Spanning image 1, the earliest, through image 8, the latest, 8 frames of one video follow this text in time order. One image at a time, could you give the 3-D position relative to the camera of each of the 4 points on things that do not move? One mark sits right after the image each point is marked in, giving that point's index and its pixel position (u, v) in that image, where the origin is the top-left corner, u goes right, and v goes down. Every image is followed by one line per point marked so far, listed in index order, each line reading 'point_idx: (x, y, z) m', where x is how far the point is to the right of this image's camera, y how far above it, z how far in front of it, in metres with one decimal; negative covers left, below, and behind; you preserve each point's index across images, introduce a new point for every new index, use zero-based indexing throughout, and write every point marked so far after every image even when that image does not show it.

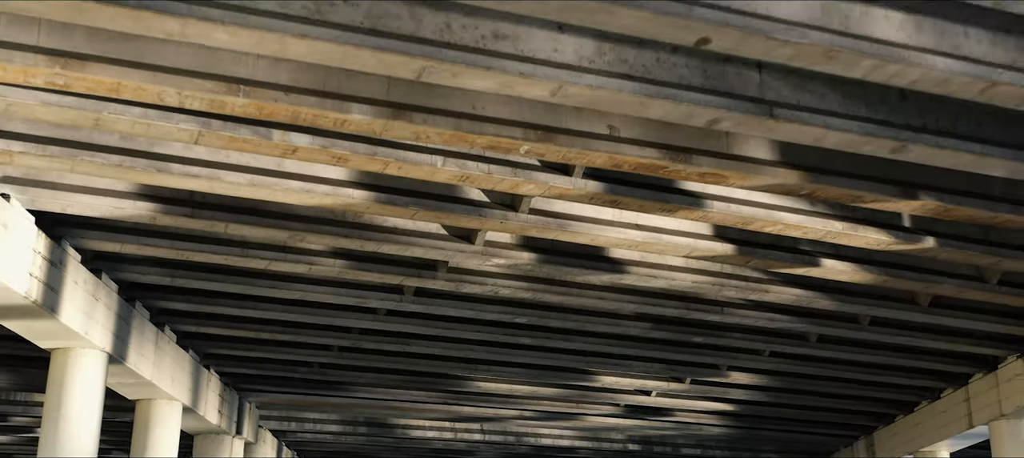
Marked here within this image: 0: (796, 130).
0: (+2.6, +0.9, +10.3) m
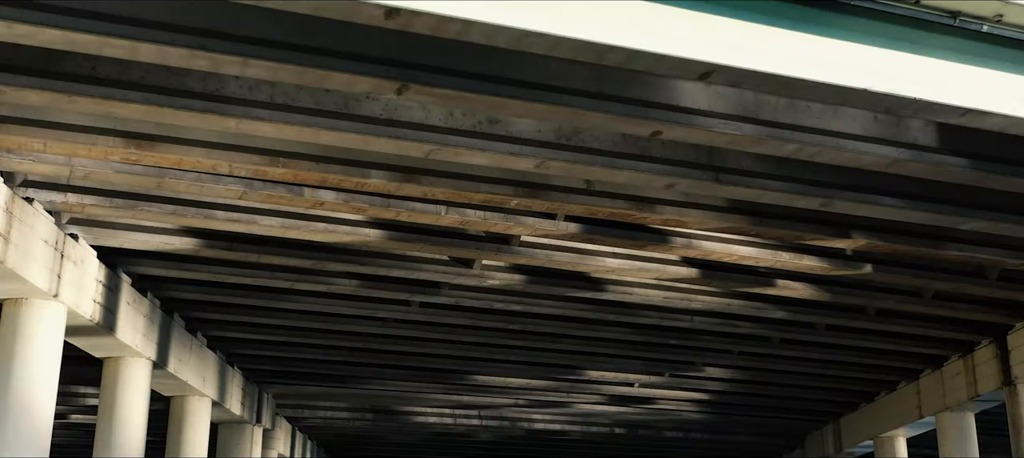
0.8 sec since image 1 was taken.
0: (+2.5, +0.5, +12.4) m
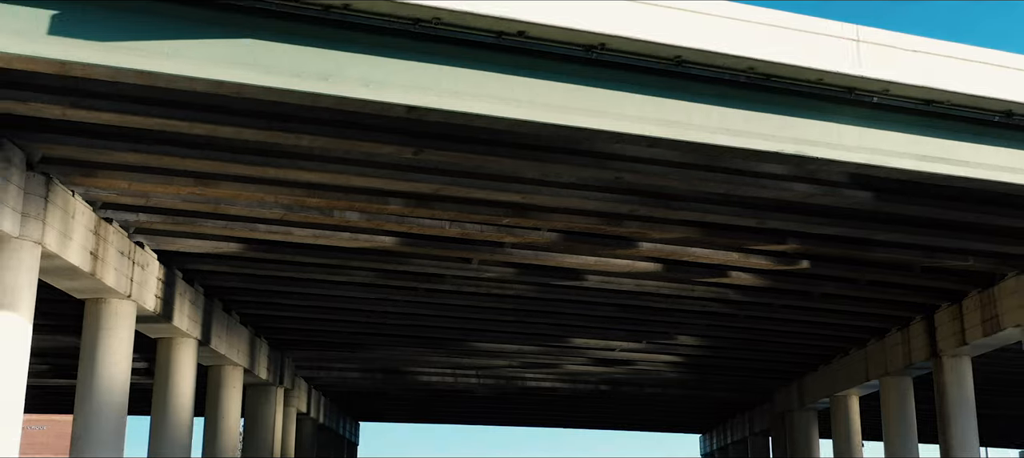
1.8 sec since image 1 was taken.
0: (+2.4, +0.3, +15.2) m
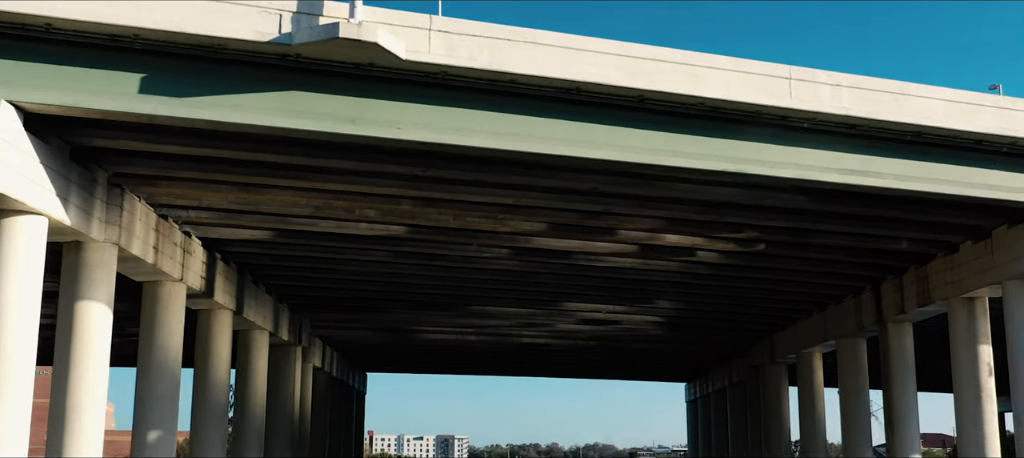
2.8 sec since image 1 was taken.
0: (+2.3, +0.3, +18.0) m
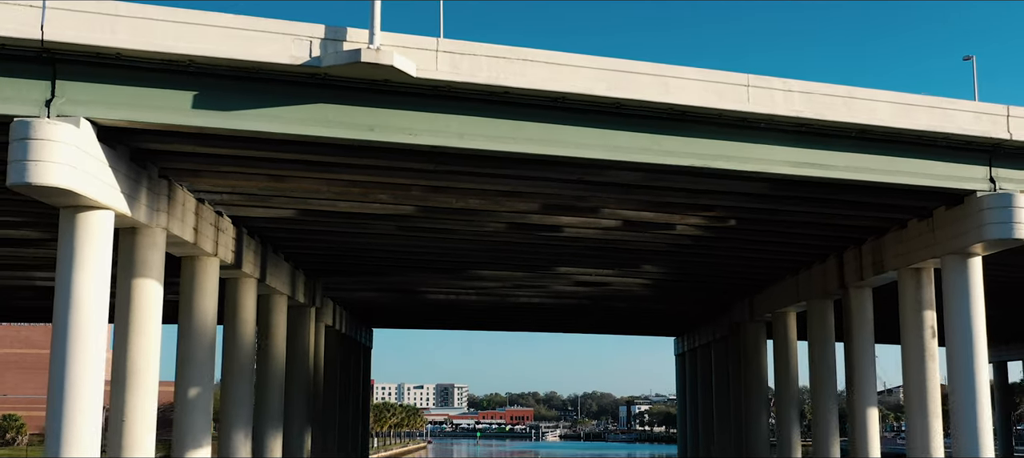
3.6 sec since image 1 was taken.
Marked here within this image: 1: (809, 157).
0: (+2.2, +0.6, +20.4) m
1: (+4.9, +1.2, +18.7) m
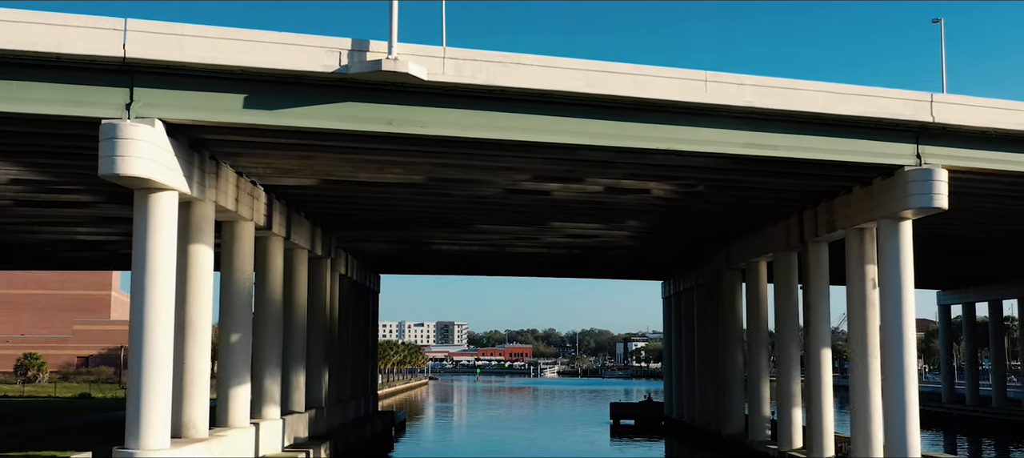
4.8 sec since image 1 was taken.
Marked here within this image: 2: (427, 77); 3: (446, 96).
0: (+2.1, +1.3, +23.8) m
1: (+4.8, +1.7, +22.0) m
2: (-1.4, +2.5, +19.0) m
3: (-1.2, +2.3, +19.8) m
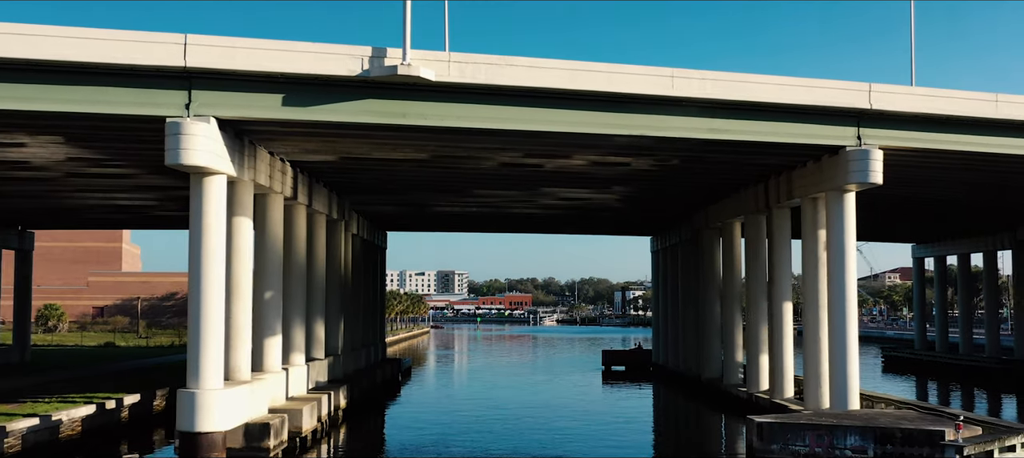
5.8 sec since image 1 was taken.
0: (+2.0, +2.0, +27.5) m
1: (+4.7, +2.4, +25.7) m
2: (-1.5, +3.0, +22.7) m
3: (-1.3, +2.8, +23.4) m
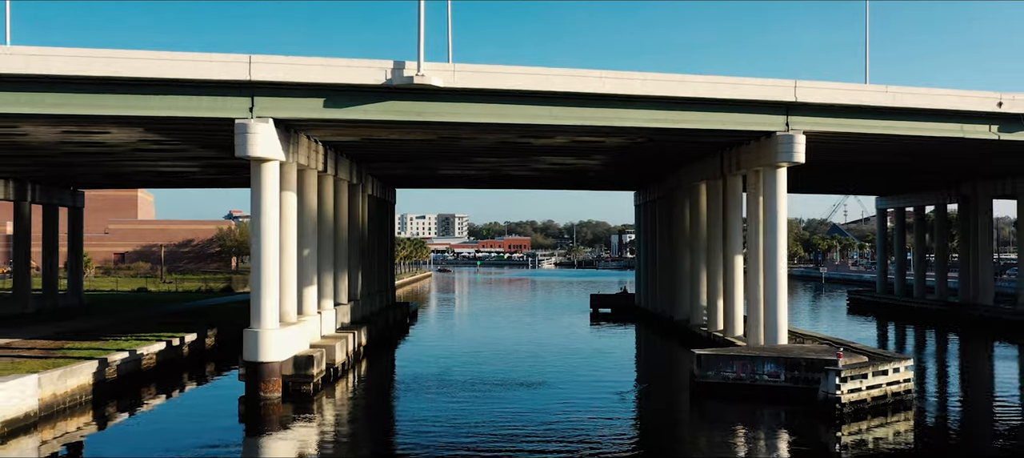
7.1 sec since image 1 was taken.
0: (+1.8, +2.9, +33.7) m
1: (+4.5, +3.2, +31.9) m
2: (-1.8, +3.6, +28.8) m
3: (-1.5, +3.5, +29.6) m
